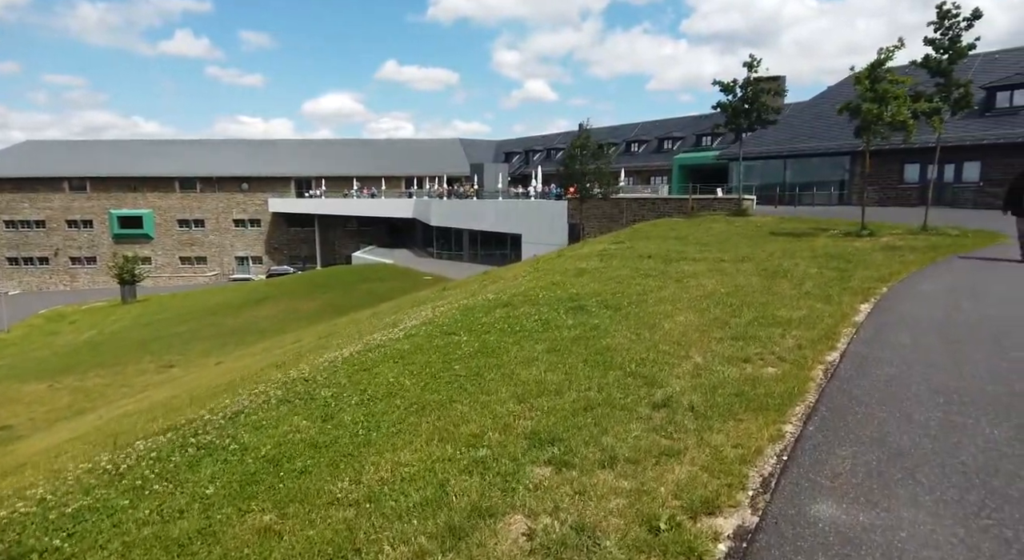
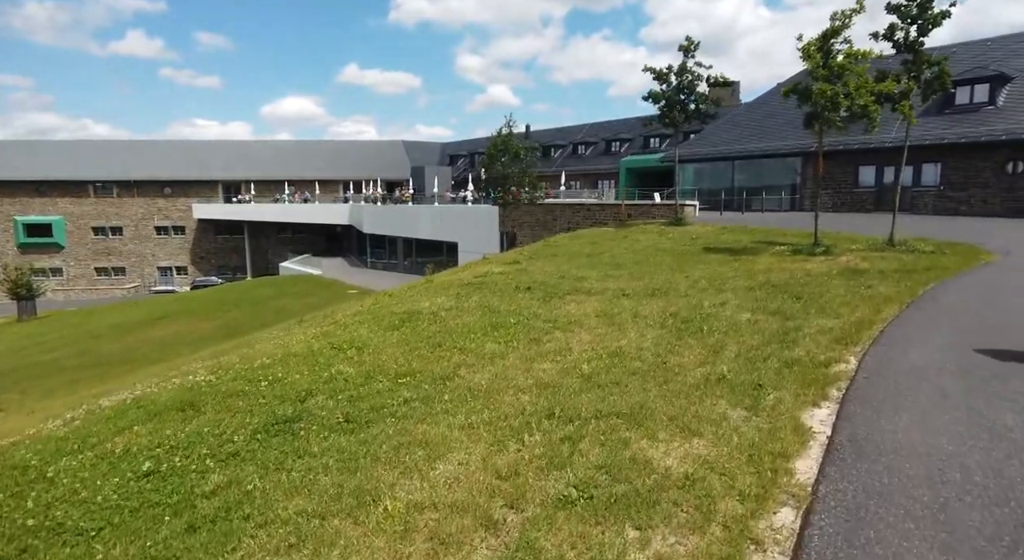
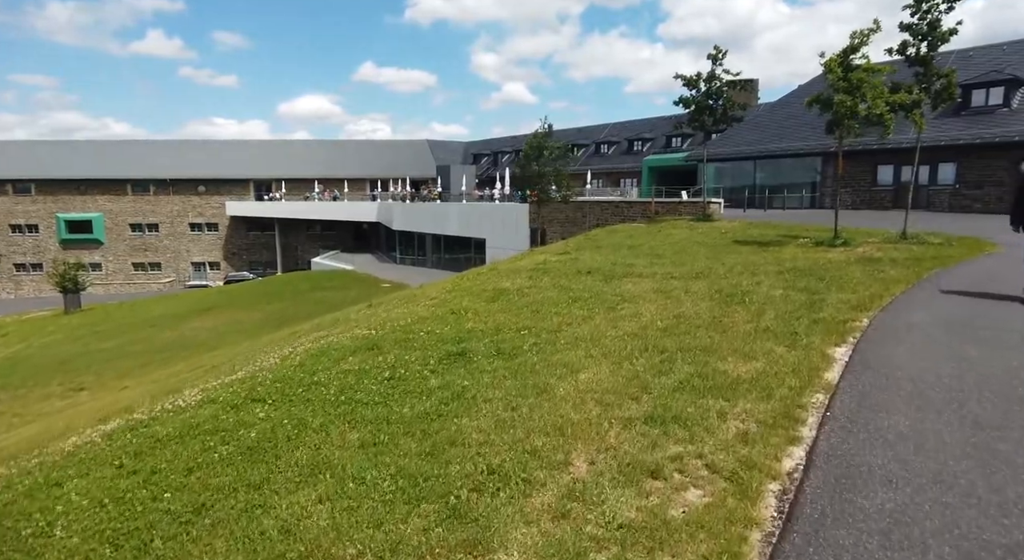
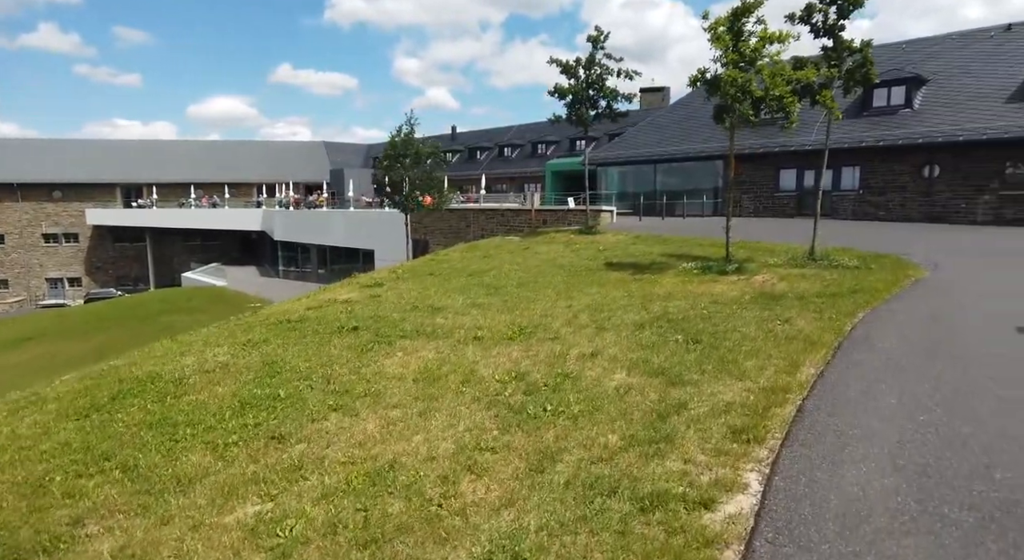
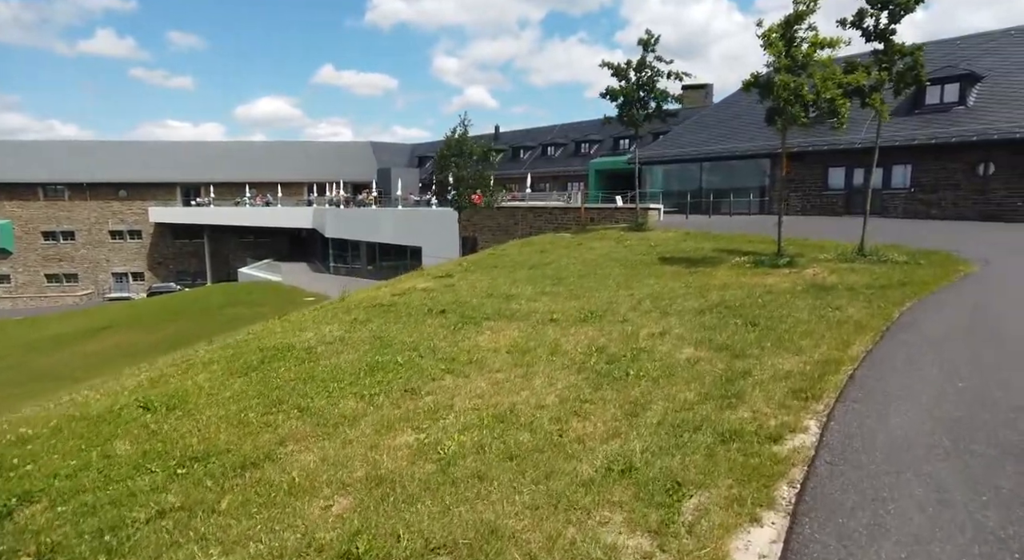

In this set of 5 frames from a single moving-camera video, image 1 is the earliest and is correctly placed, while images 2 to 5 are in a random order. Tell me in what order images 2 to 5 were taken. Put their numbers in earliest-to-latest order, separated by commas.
3, 2, 5, 4
